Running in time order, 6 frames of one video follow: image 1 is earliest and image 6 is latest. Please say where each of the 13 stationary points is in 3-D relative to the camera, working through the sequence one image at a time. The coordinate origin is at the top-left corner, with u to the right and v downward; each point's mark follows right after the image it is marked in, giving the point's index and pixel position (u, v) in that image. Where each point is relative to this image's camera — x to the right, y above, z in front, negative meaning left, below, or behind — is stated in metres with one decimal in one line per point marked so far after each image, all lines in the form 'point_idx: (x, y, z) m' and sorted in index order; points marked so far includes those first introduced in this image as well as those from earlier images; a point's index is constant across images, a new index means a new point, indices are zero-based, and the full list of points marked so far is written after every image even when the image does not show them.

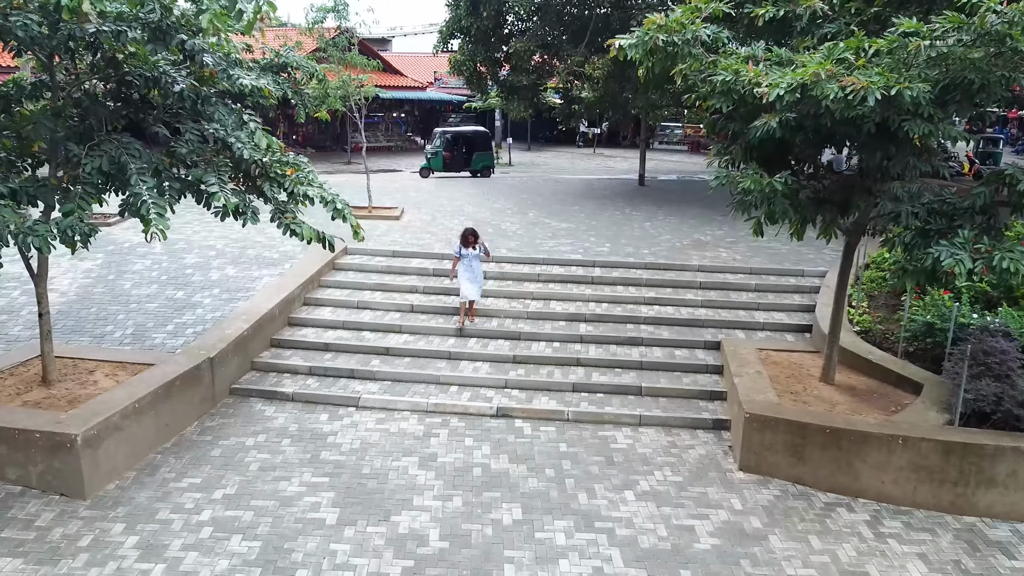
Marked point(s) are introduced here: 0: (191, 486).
0: (-2.4, -1.4, +6.1) m
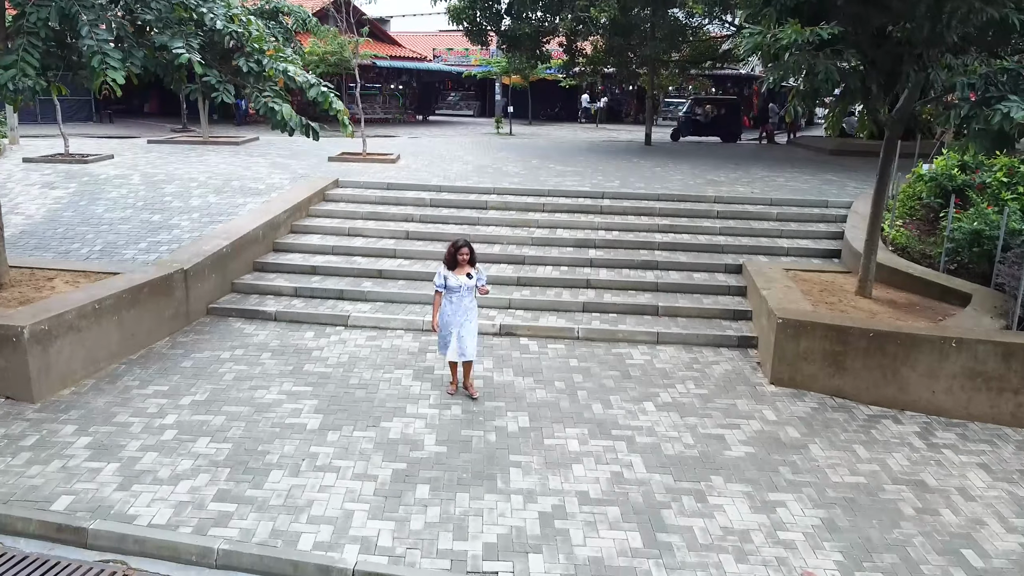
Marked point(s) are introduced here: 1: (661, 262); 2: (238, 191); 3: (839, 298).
0: (-2.3, -0.7, +5.4) m
1: (+1.4, +0.2, +7.9) m
2: (-3.1, +1.1, +9.4) m
3: (+2.6, -0.1, +6.6) m
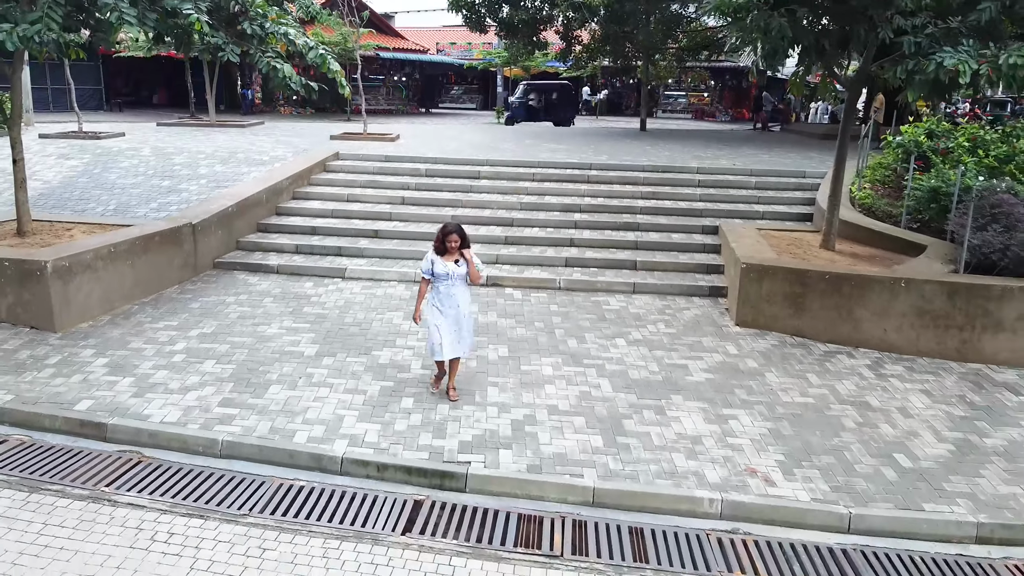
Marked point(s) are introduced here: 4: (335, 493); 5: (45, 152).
0: (-2.5, -0.3, +5.9) m
1: (+1.3, +0.6, +8.4) m
2: (-3.2, +1.5, +9.9) m
3: (+2.5, +0.3, +7.1) m
4: (-0.9, -1.0, +4.1) m
5: (-5.7, +1.7, +10.1) m
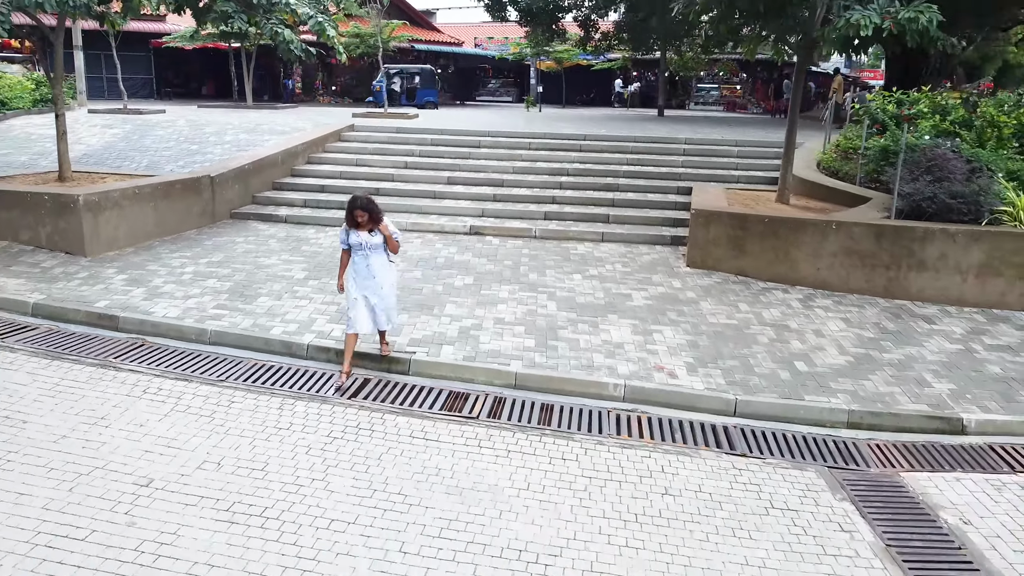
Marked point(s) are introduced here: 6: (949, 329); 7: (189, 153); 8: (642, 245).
0: (-2.7, +0.3, +6.8) m
1: (+1.2, +1.1, +9.1) m
2: (-3.2, +2.0, +10.8) m
3: (+2.3, +0.8, +7.7) m
4: (-1.2, -0.5, +4.9) m
5: (-5.7, +2.2, +11.2) m
6: (+3.2, -0.3, +6.1) m
7: (-3.6, +1.5, +9.3) m
8: (+1.2, +0.4, +7.7) m
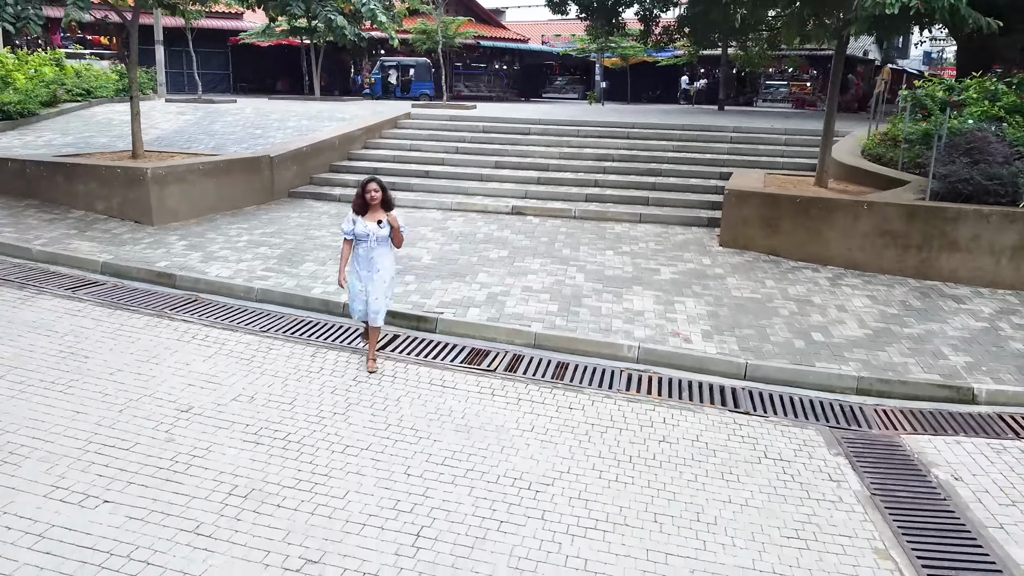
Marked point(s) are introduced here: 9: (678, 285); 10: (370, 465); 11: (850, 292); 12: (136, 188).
0: (-2.4, +0.5, +7.3) m
1: (+1.7, +1.3, +9.2) m
2: (-2.5, +2.3, +11.3) m
3: (+2.7, +1.0, +7.8) m
4: (-1.1, -0.2, +5.3) m
5: (-5.0, +2.6, +11.9) m
6: (+3.4, -0.1, +6.1) m
7: (-3.1, +1.8, +9.9) m
8: (+1.6, +0.6, +7.9) m
9: (+1.3, 0.0, +6.3) m
10: (-0.6, -0.8, +3.6) m
11: (+2.6, 0.0, +6.3) m
12: (-3.2, +0.8, +7.1) m
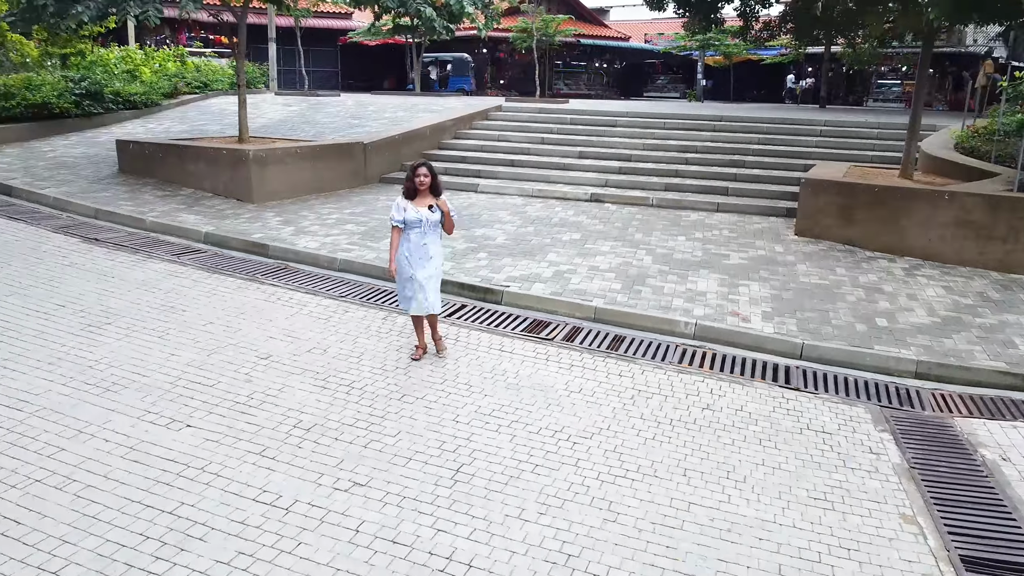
0: (-1.7, +0.8, +7.8) m
1: (+2.6, +1.4, +9.2) m
2: (-1.3, +2.5, +11.8) m
3: (+3.4, +1.0, +7.7) m
4: (-0.7, 0.0, +5.6) m
5: (-3.6, +2.8, +12.7) m
6: (+3.9, -0.1, +5.9) m
7: (-2.0, +2.0, +10.5) m
8: (+2.3, +0.7, +7.9) m
9: (+1.8, +0.1, +6.3) m
10: (-0.4, -0.6, +3.9) m
11: (+3.1, 0.0, +6.2) m
12: (-2.5, +1.1, +7.7) m
